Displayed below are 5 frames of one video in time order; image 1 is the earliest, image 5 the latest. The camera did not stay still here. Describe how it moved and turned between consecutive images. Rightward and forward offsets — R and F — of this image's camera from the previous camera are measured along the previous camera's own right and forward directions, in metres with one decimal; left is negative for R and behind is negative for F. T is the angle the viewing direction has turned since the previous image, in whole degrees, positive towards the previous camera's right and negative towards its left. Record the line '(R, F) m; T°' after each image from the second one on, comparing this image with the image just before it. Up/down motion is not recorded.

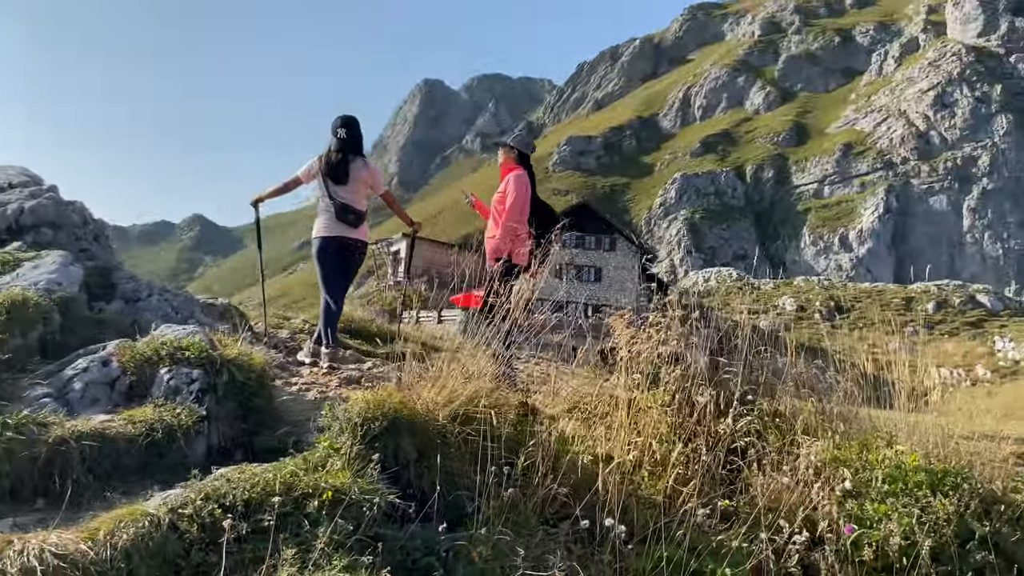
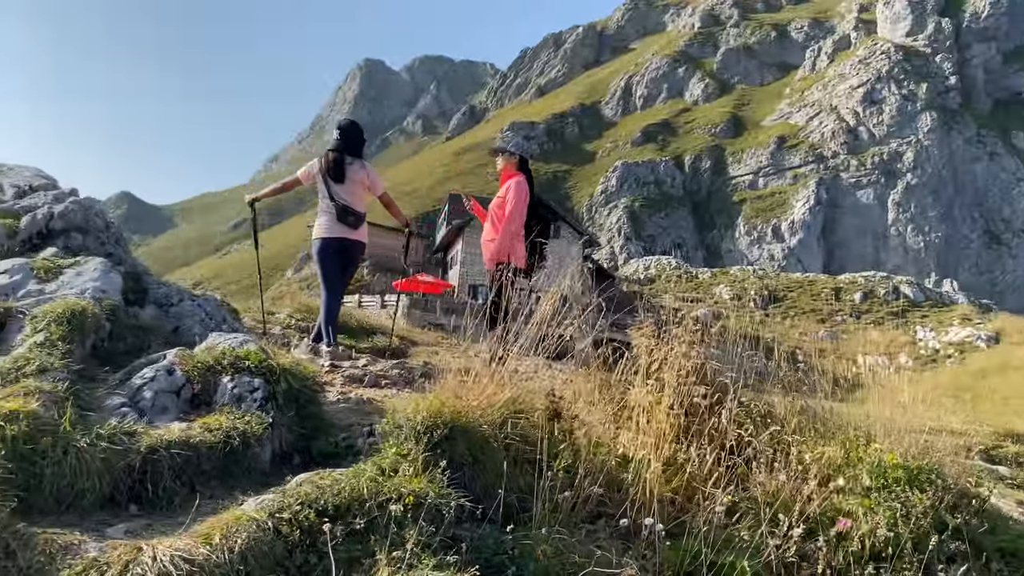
(-1.7, -0.9) m; +4°
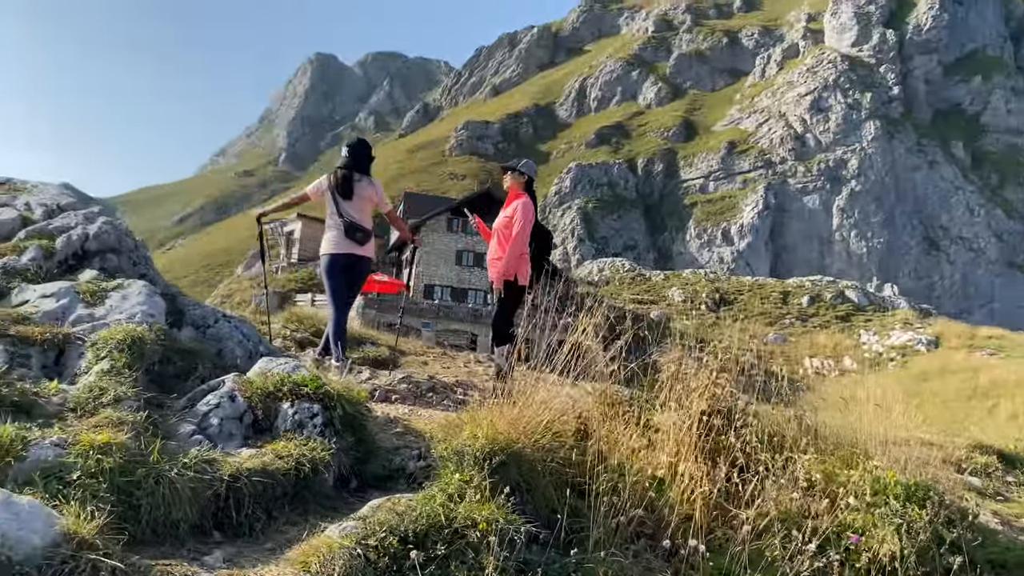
(-1.6, -0.6) m; +3°
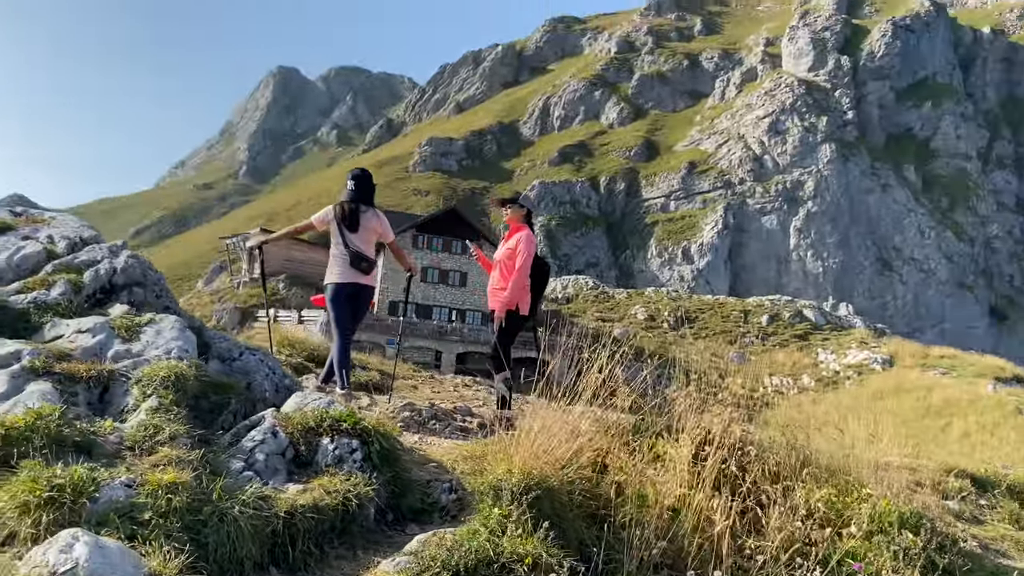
(-1.2, -0.6) m; +3°
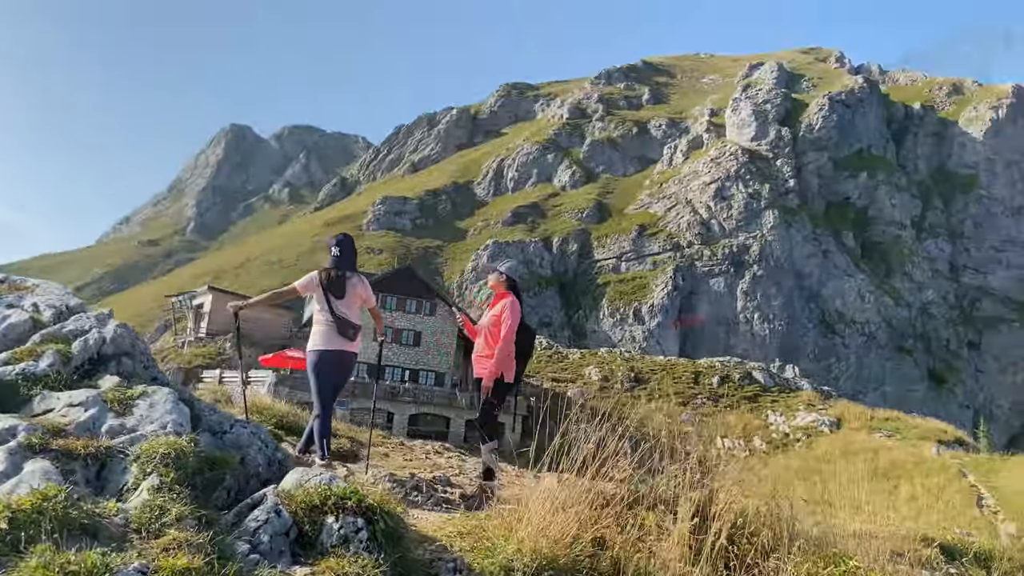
(-1.0, -0.1) m; +3°
